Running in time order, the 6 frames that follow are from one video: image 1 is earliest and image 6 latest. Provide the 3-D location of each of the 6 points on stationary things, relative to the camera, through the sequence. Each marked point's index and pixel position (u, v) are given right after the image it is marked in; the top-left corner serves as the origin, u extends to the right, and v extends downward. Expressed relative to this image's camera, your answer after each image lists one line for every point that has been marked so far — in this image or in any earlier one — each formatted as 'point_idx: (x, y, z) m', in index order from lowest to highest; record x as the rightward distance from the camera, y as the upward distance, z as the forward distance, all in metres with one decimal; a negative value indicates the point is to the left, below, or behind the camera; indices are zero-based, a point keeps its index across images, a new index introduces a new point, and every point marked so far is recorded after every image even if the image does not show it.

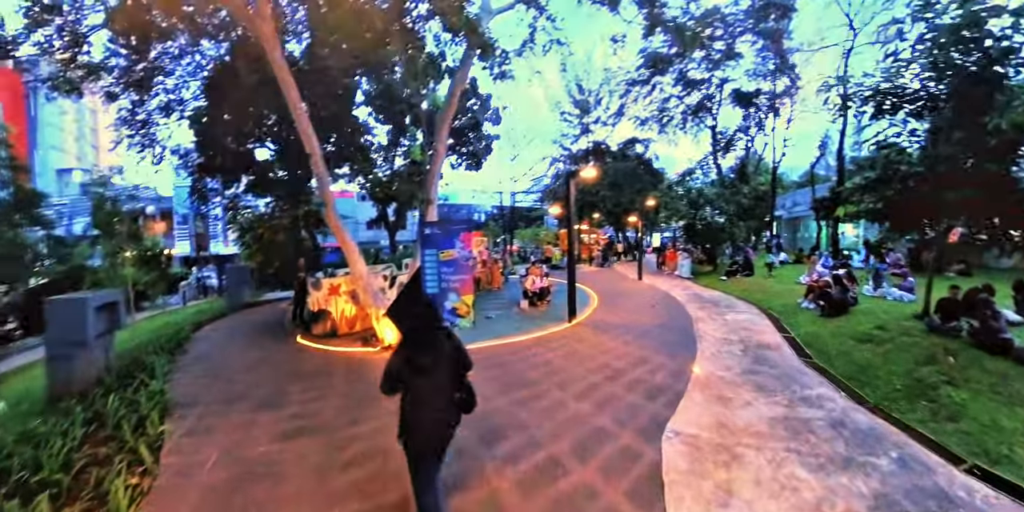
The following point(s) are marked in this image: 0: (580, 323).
0: (+1.1, -1.2, +7.3) m
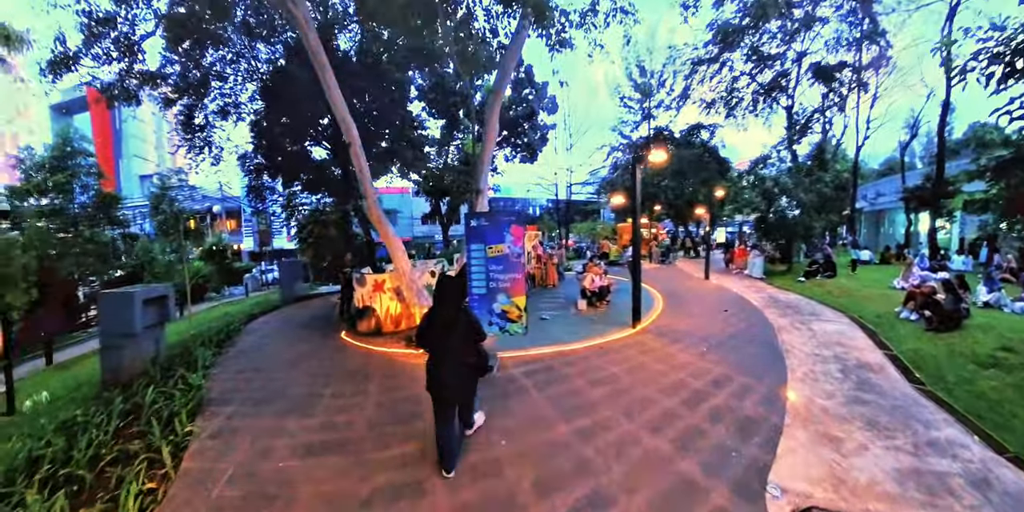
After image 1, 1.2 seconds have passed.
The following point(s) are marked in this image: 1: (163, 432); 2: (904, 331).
0: (+2.0, -1.2, +6.5) m
1: (-2.9, -1.5, +3.5) m
2: (+7.0, -1.4, +7.6) m
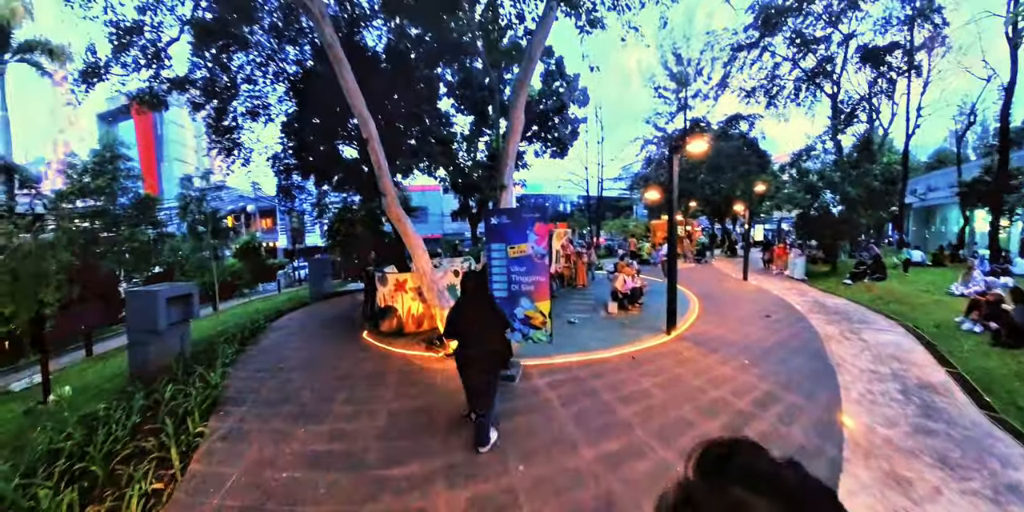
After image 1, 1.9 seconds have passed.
0: (+2.4, -1.2, +6.1) m
1: (-2.8, -1.5, +3.4) m
2: (+7.4, -1.4, +6.8) m
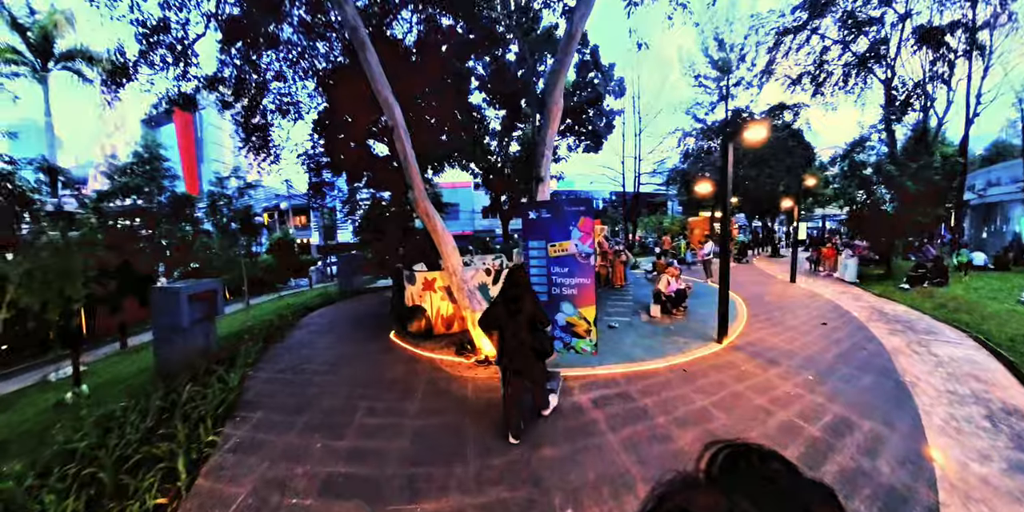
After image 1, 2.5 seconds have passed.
0: (+2.8, -1.2, +5.5) m
1: (-2.5, -1.4, +3.2) m
2: (+7.9, -1.4, +5.9) m
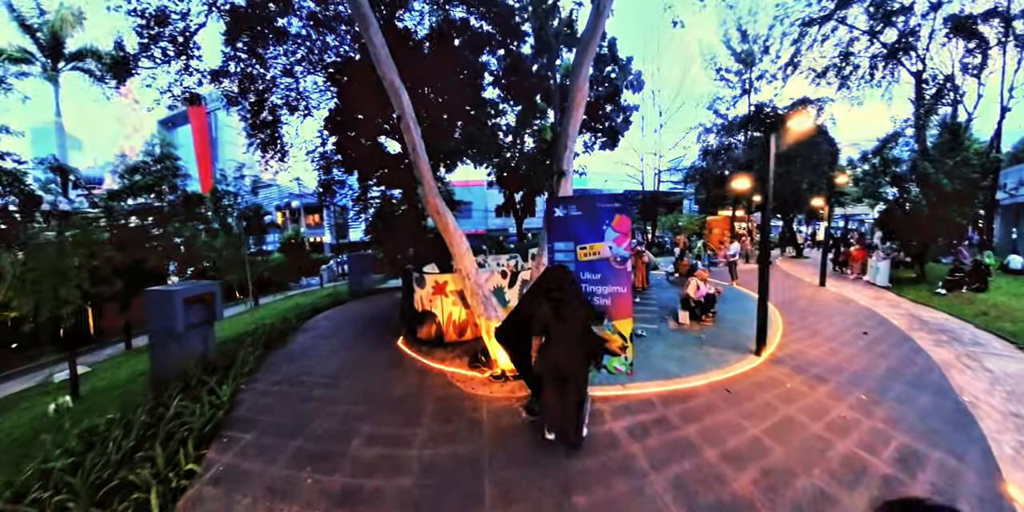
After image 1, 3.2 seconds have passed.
0: (+3.1, -1.2, +5.0) m
1: (-2.3, -1.4, +2.9) m
2: (+8.1, -1.5, +5.2) m
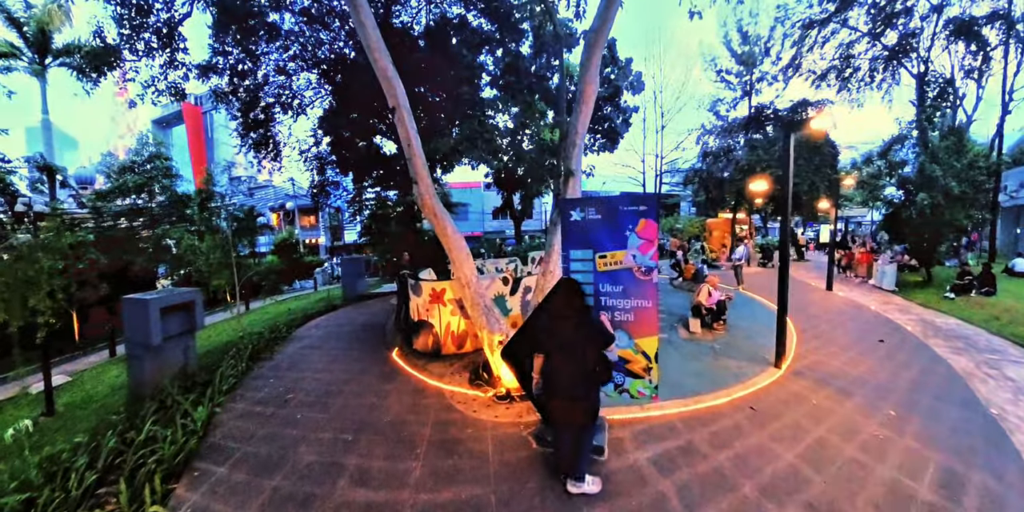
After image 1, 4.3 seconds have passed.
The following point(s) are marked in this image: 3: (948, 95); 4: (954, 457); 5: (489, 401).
0: (+3.1, -1.3, +4.7) m
1: (-2.3, -1.5, +2.5) m
2: (+8.2, -1.6, +4.9) m
3: (+17.4, +6.3, +16.7) m
4: (+3.8, -1.7, +3.6) m
5: (-0.3, -1.4, +4.2) m
